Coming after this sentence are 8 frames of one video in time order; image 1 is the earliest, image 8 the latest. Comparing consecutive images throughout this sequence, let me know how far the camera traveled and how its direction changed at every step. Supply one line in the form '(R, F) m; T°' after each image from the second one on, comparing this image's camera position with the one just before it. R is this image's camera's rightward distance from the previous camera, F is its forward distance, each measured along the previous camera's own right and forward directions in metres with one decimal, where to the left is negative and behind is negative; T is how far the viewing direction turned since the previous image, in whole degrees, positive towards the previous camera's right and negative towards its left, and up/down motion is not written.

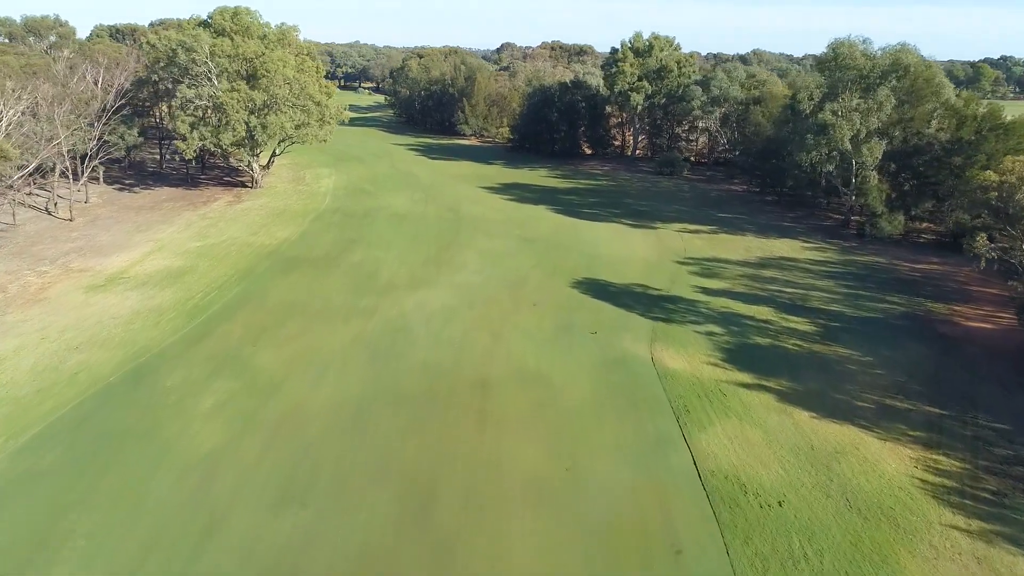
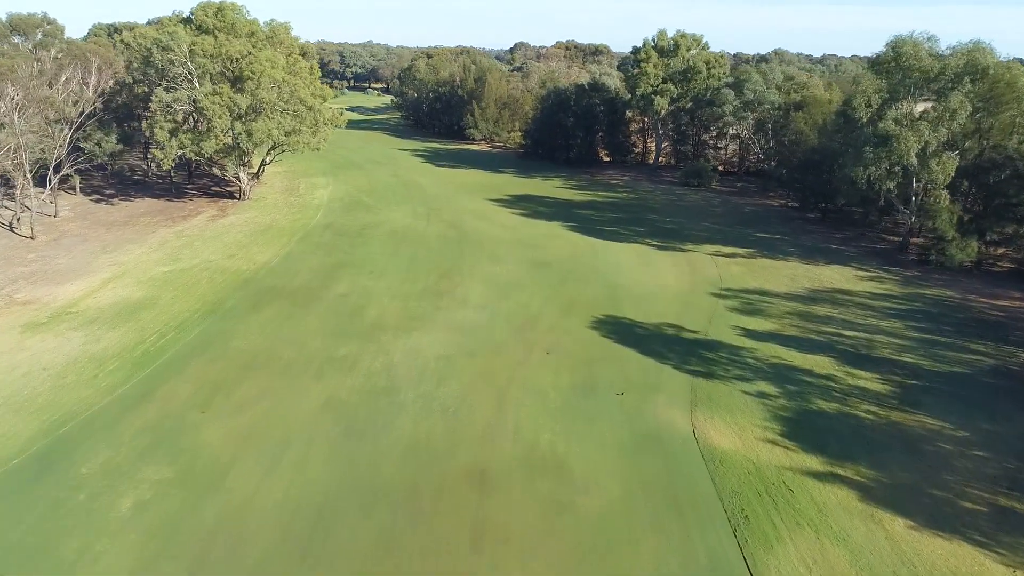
(+0.1, +4.0) m; -1°
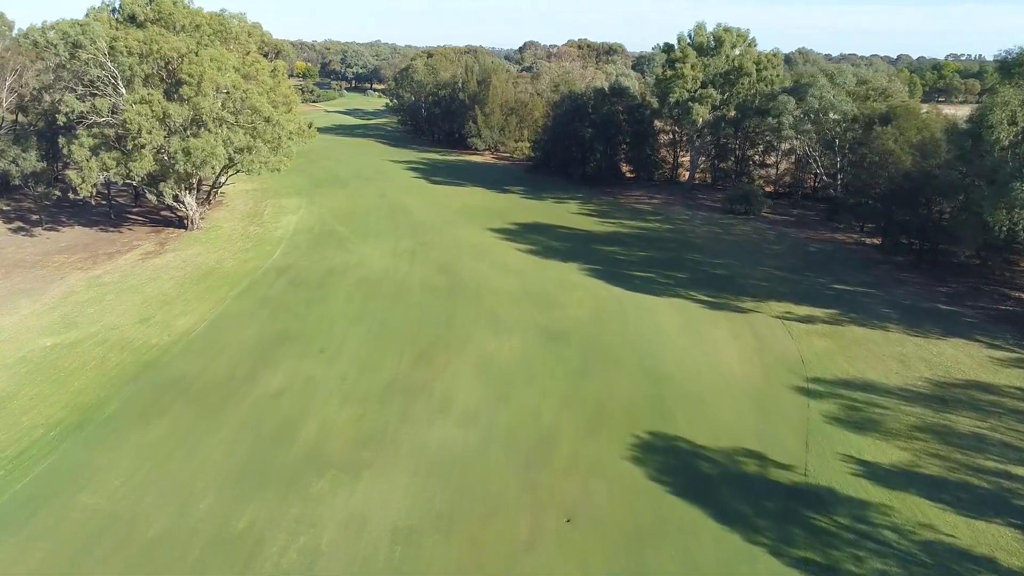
(+0.1, +7.4) m; -1°
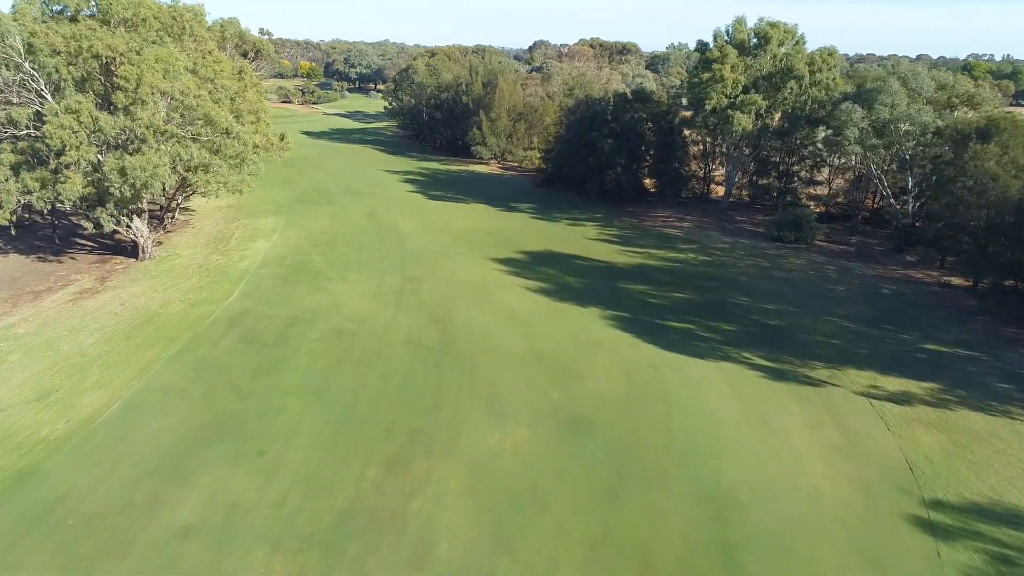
(+0.1, +5.2) m; -1°
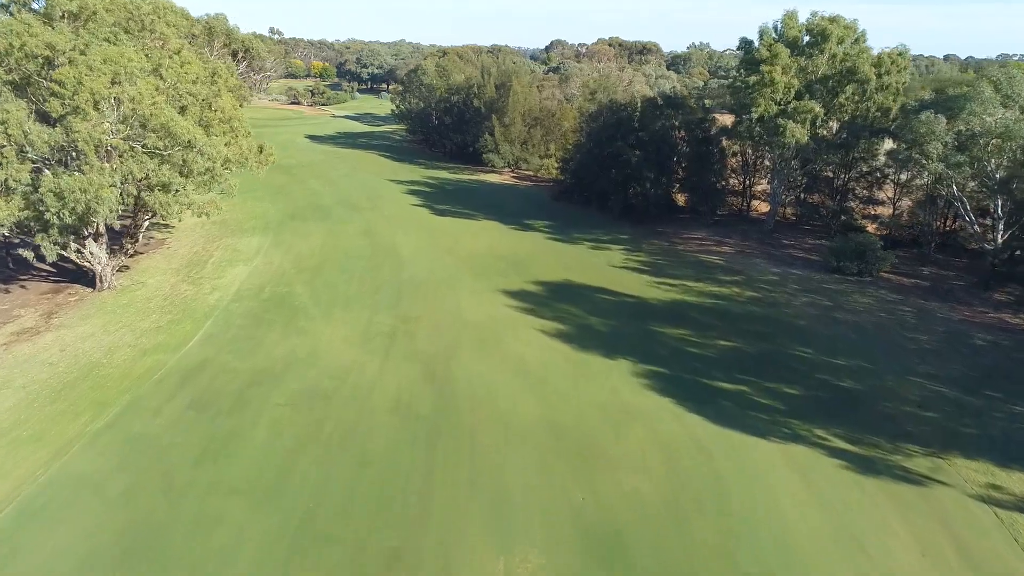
(+0.1, +4.0) m; -1°
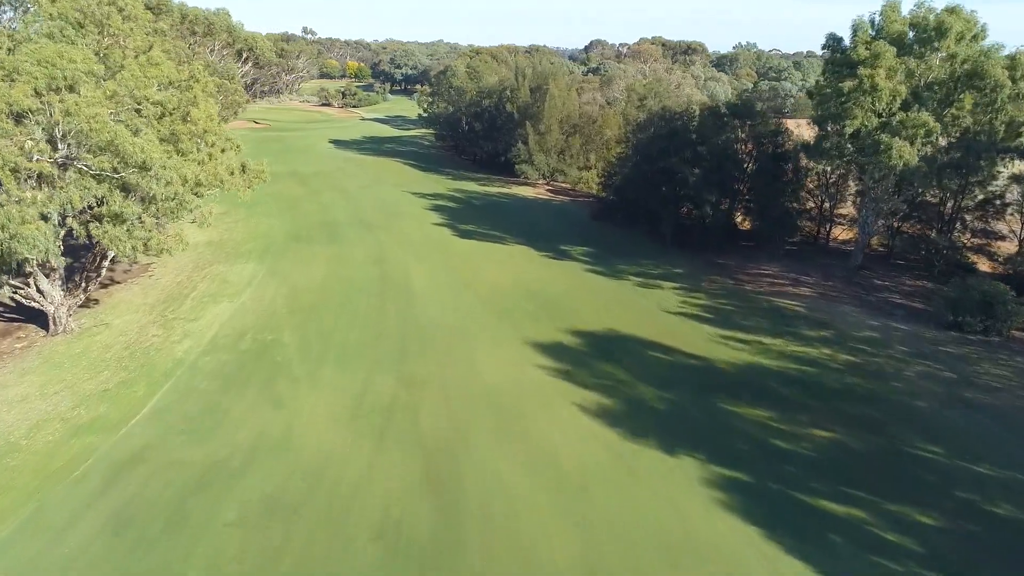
(+0.1, +4.6) m; -3°
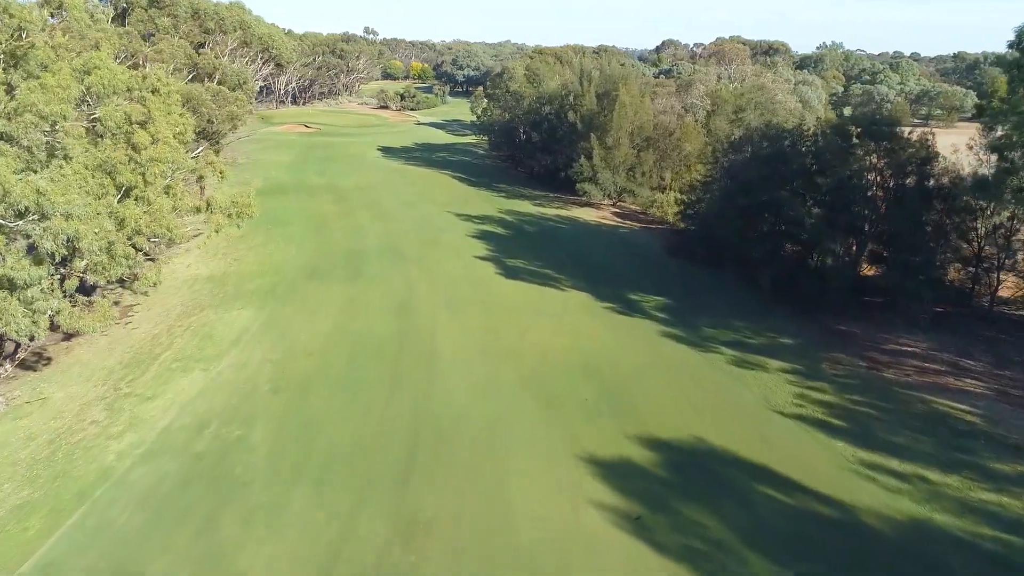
(+0.2, +5.8) m; -5°
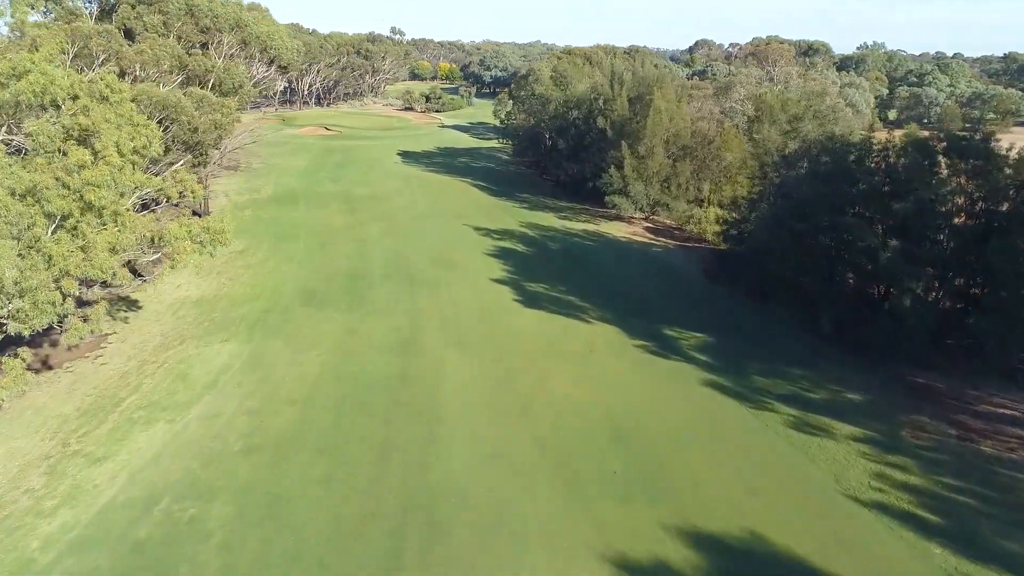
(+0.2, +2.9) m; -2°
